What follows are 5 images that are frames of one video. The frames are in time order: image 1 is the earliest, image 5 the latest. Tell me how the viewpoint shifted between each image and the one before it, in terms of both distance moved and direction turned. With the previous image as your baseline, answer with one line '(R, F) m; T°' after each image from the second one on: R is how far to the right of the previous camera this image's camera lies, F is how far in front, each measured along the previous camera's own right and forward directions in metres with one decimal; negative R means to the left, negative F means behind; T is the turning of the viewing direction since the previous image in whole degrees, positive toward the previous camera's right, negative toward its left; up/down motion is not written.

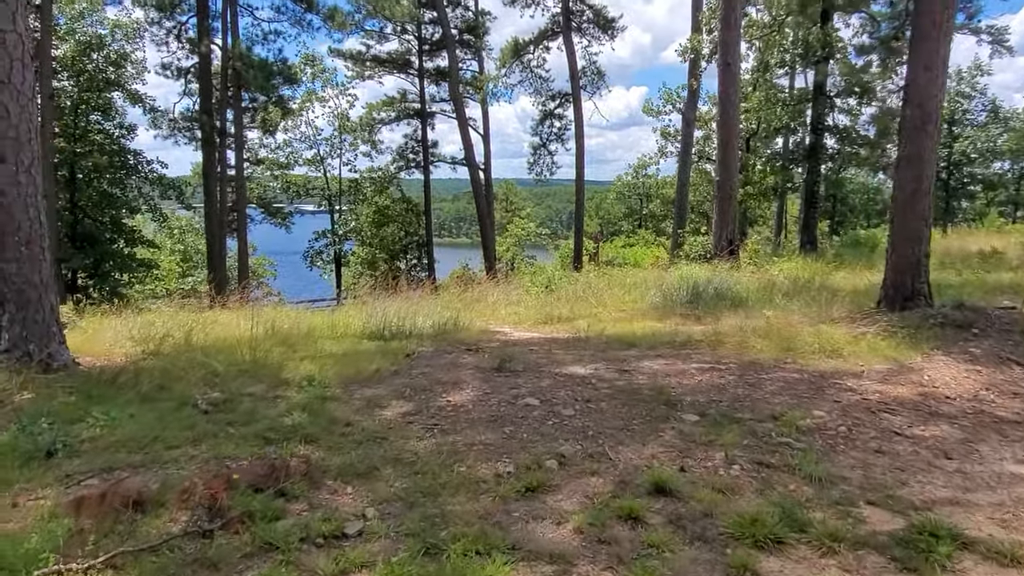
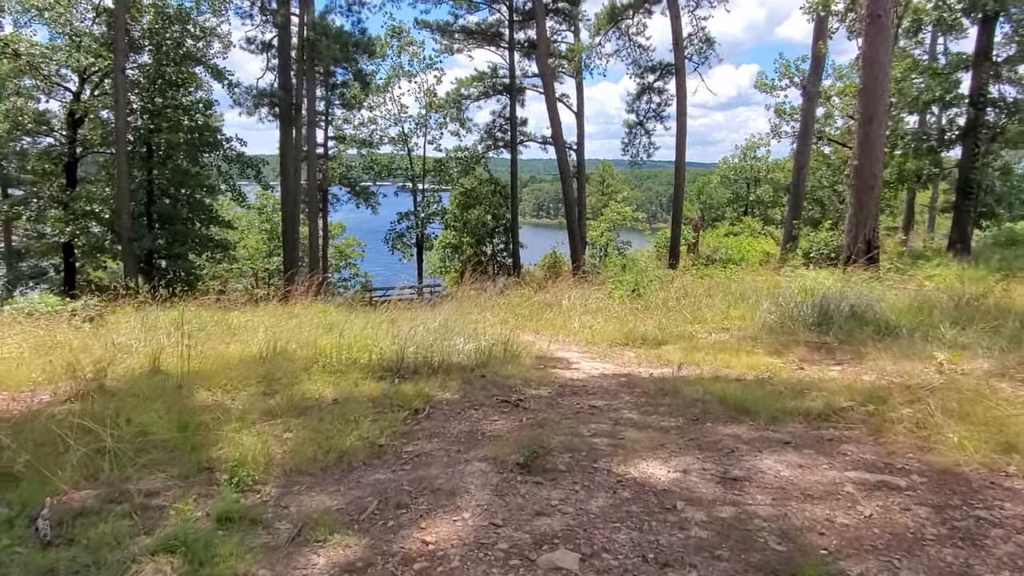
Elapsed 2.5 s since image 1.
(+0.2, +1.7) m; -7°
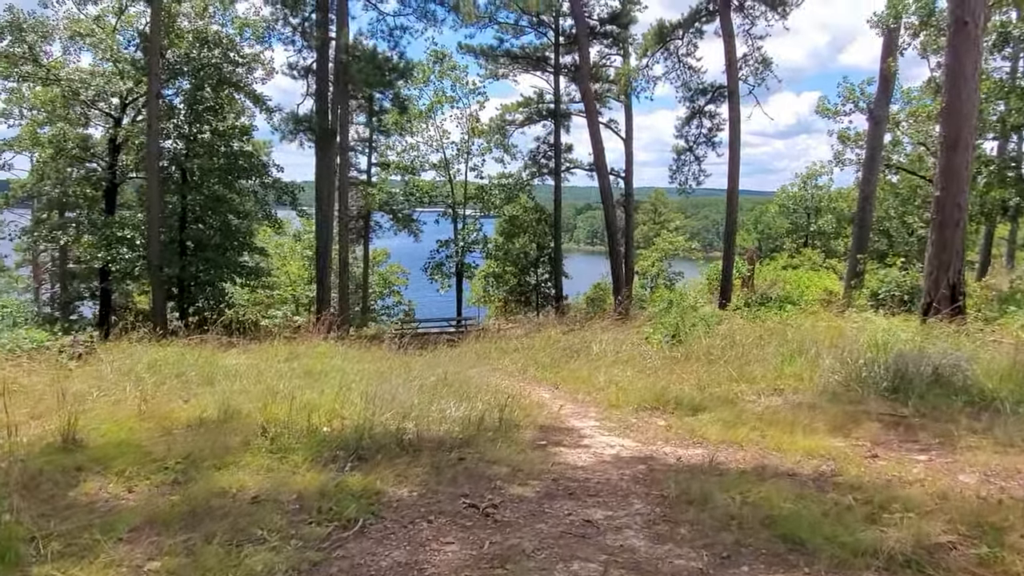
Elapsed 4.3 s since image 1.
(+0.3, +1.0) m; -4°
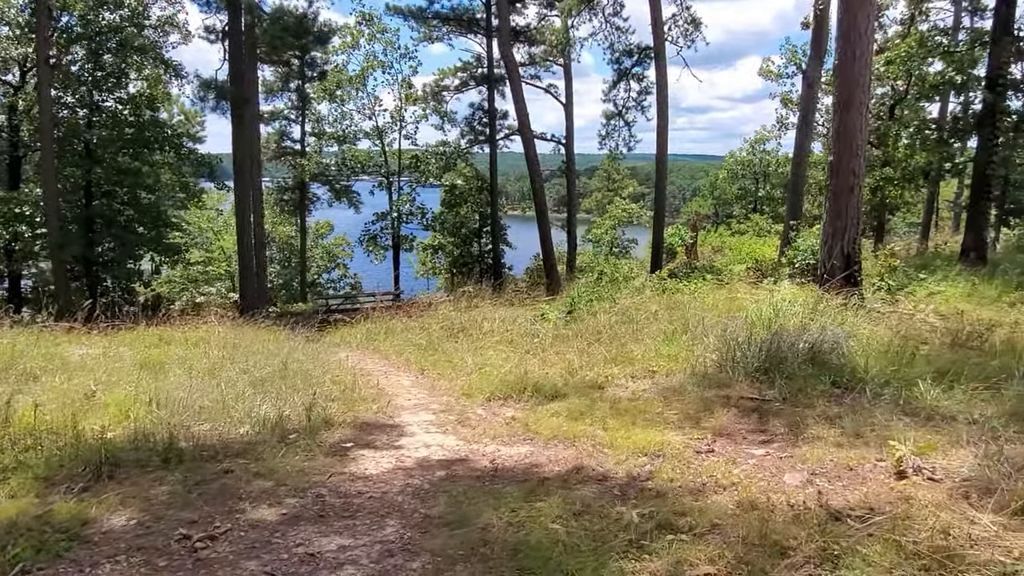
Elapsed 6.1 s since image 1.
(+0.9, +0.5) m; +2°
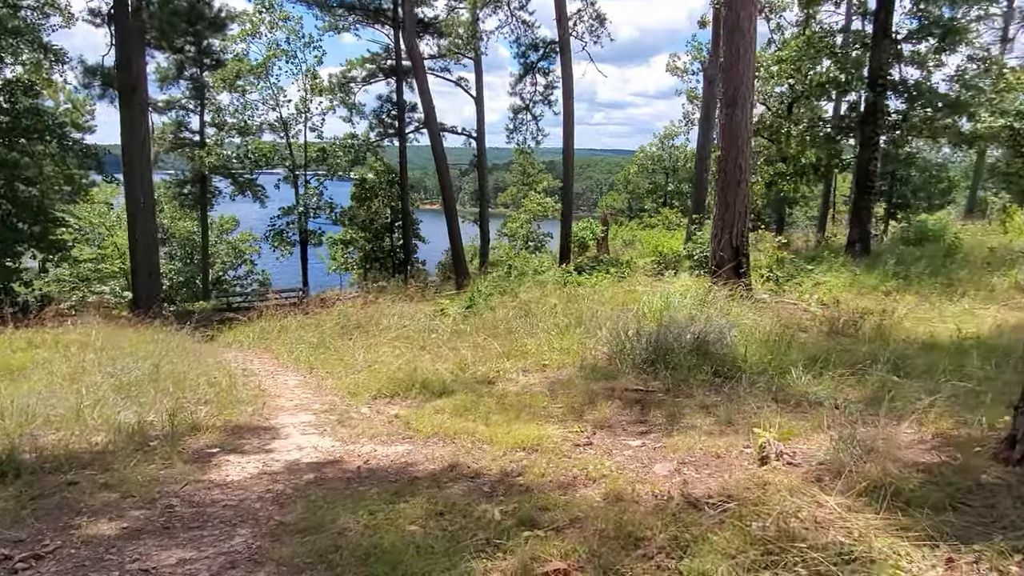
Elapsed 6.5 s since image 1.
(+0.2, +0.1) m; +6°
